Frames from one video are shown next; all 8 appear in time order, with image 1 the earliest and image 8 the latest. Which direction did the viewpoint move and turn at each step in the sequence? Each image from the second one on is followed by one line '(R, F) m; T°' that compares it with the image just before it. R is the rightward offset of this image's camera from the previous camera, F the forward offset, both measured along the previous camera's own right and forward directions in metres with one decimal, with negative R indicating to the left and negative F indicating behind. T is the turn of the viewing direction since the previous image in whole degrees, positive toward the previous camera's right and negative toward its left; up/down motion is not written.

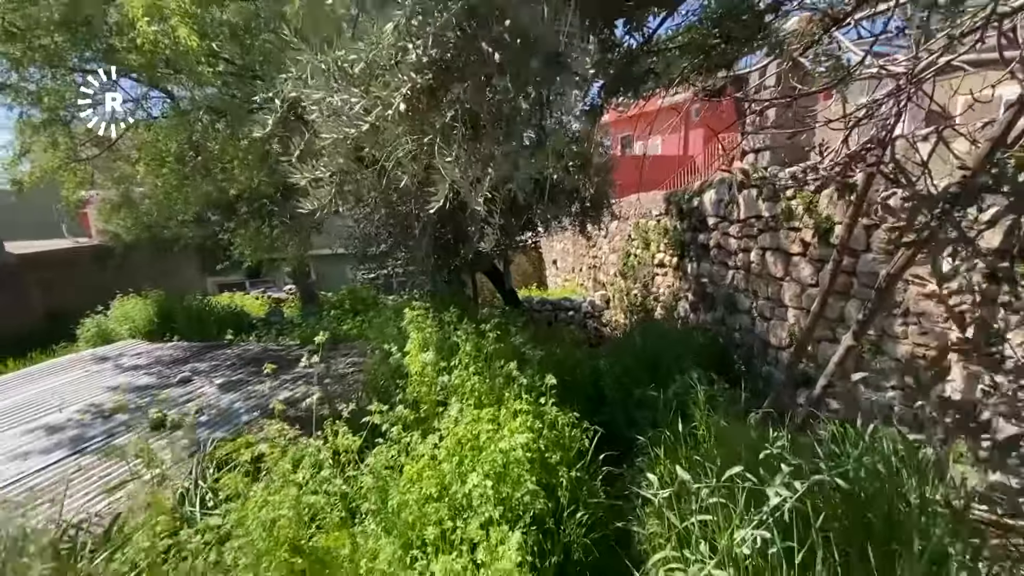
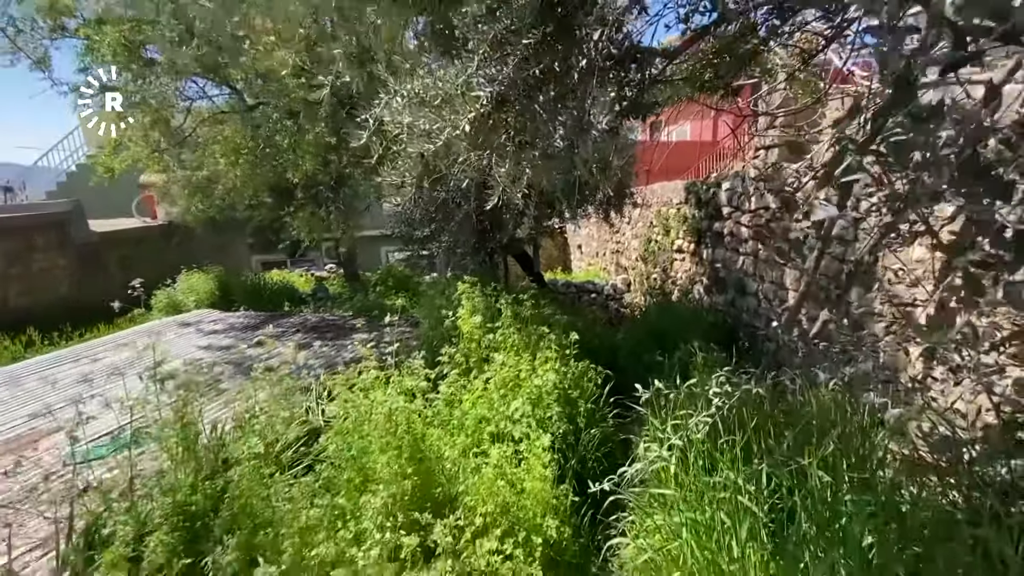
(0.0, -0.6) m; -3°
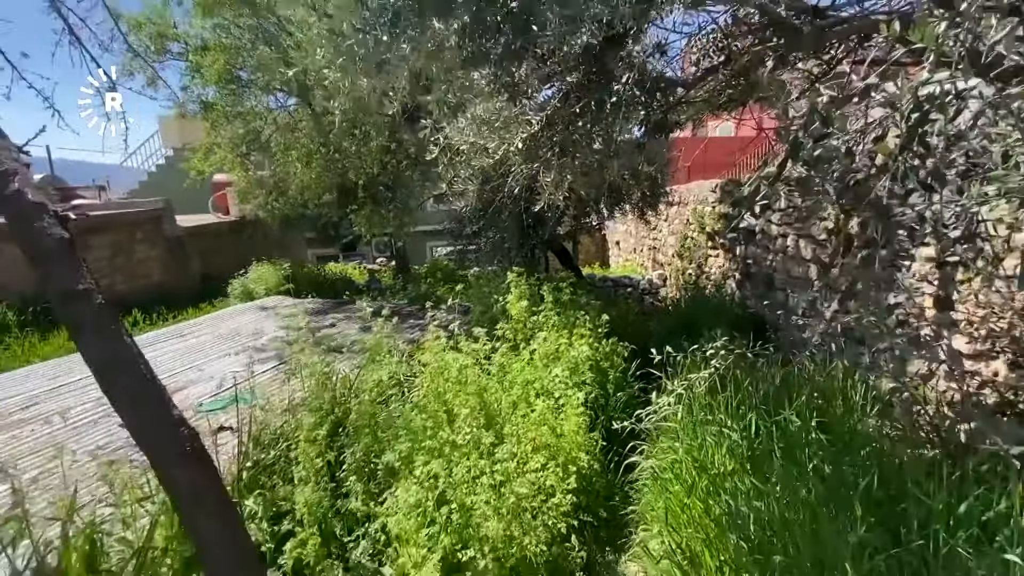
(0.0, -0.5) m; -5°
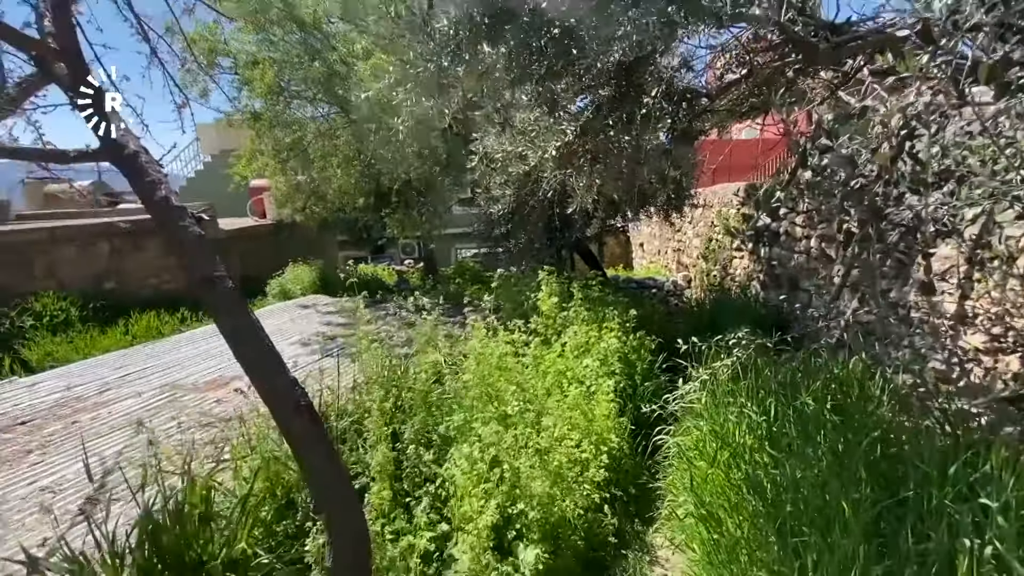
(-0.1, -0.2) m; -3°
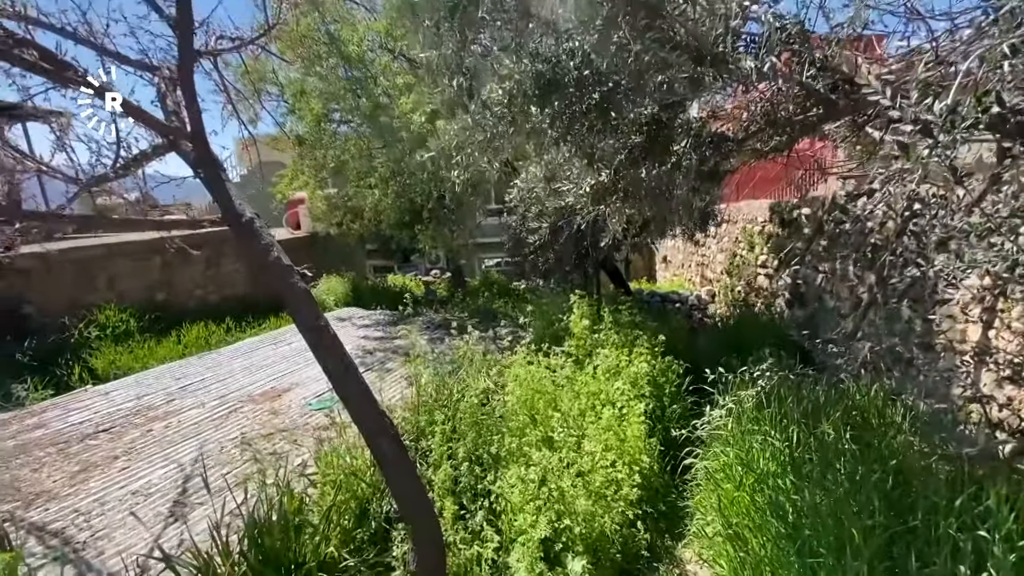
(-0.1, -0.2) m; -2°
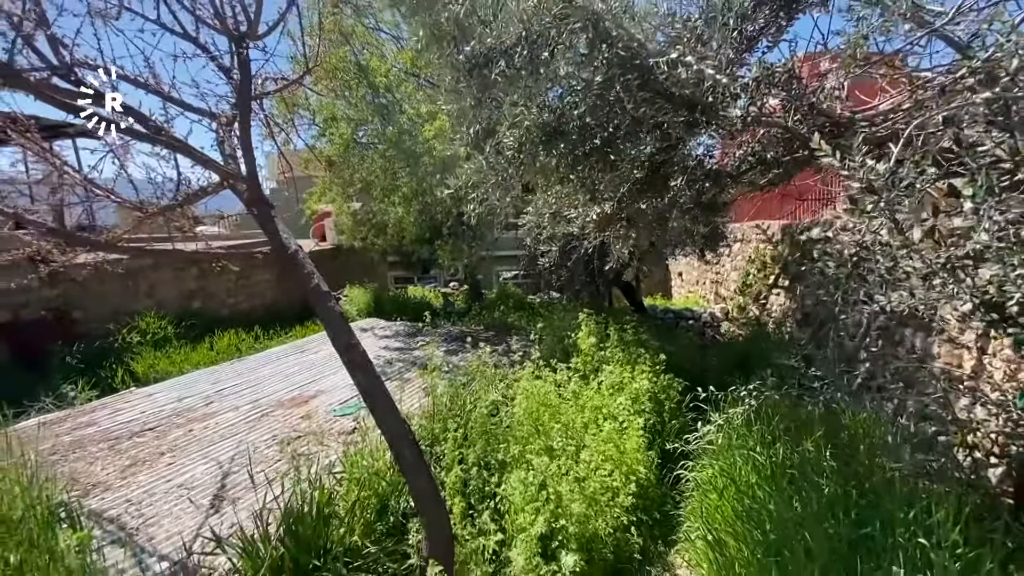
(+0.1, -0.3) m; -2°
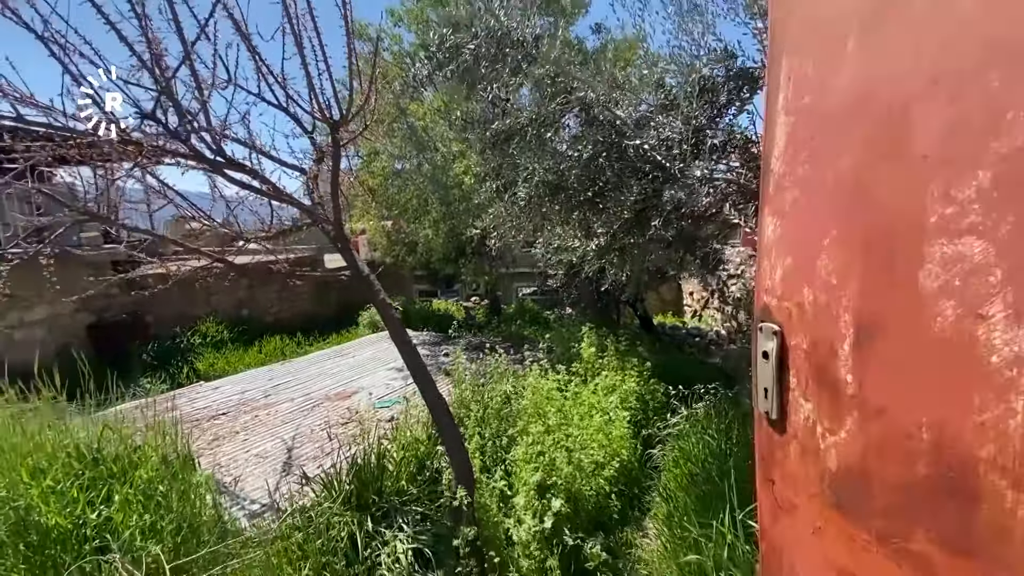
(+0.1, -0.8) m; -2°
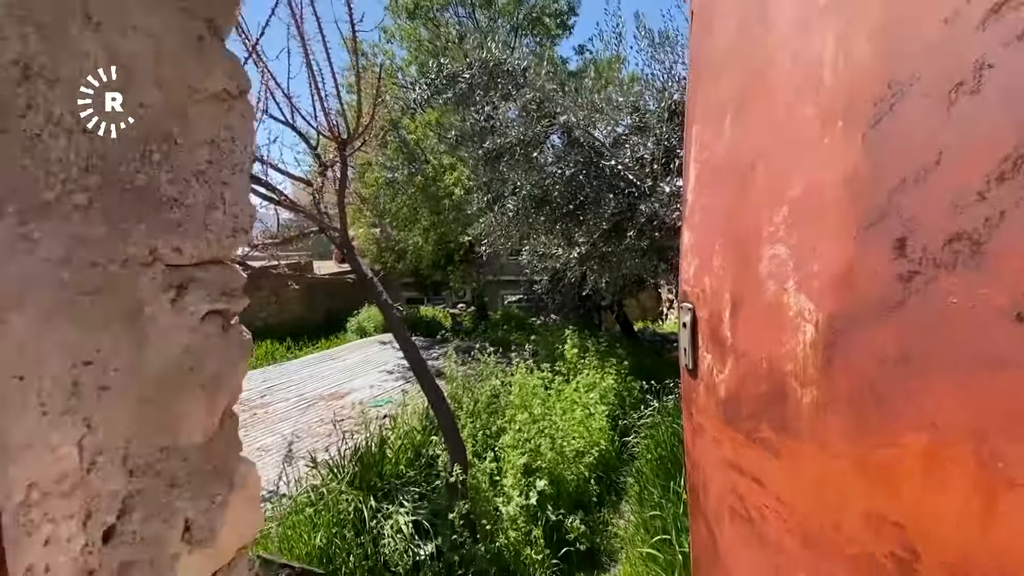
(0.0, -0.3) m; +2°
